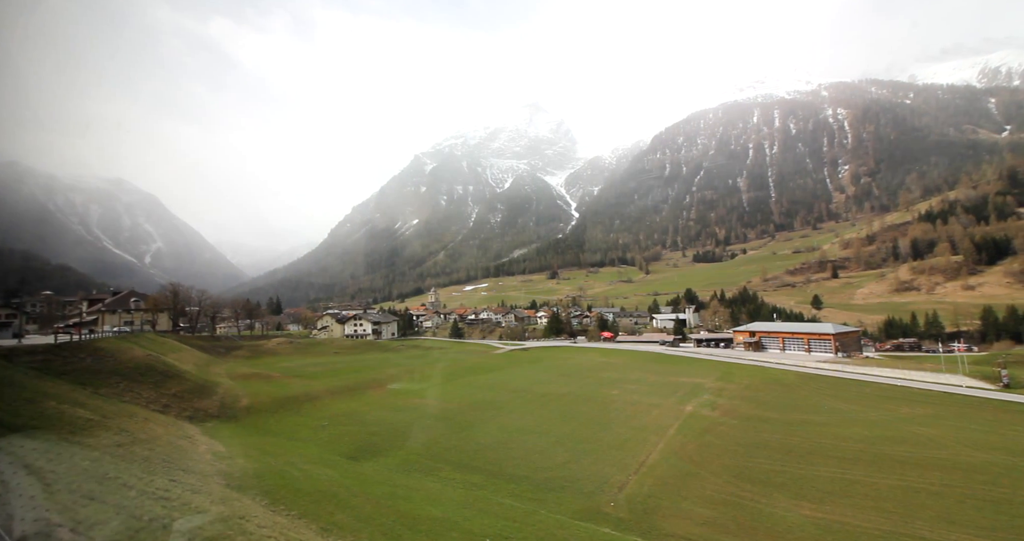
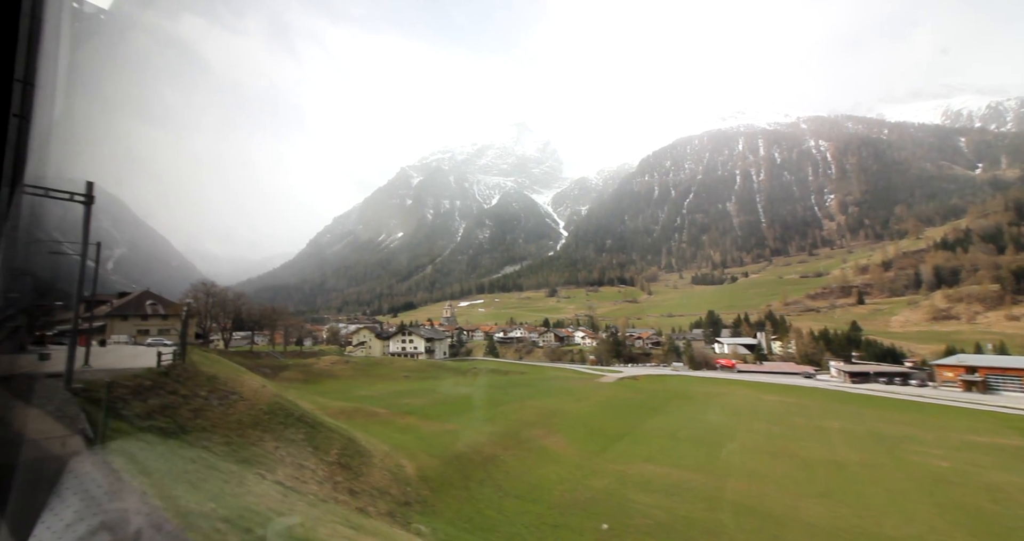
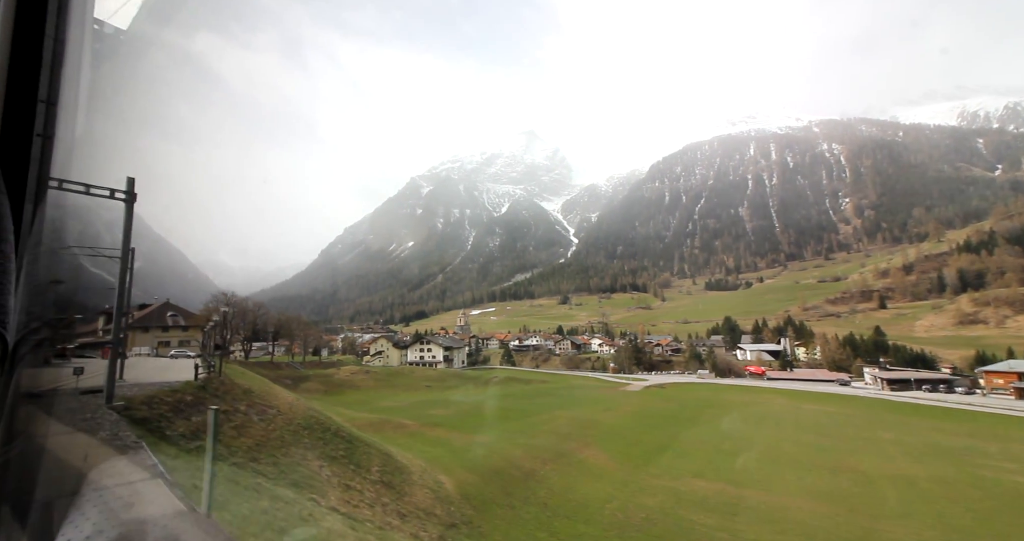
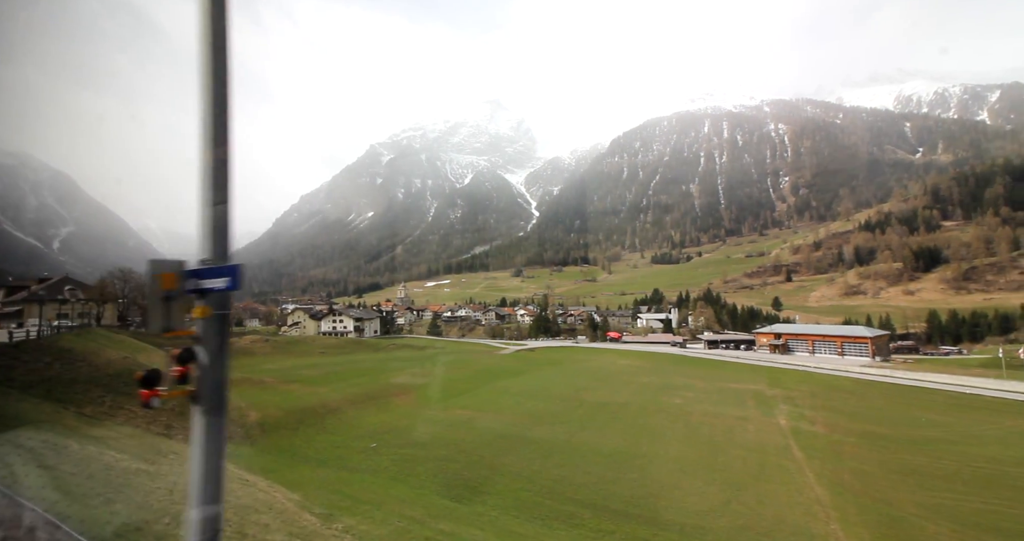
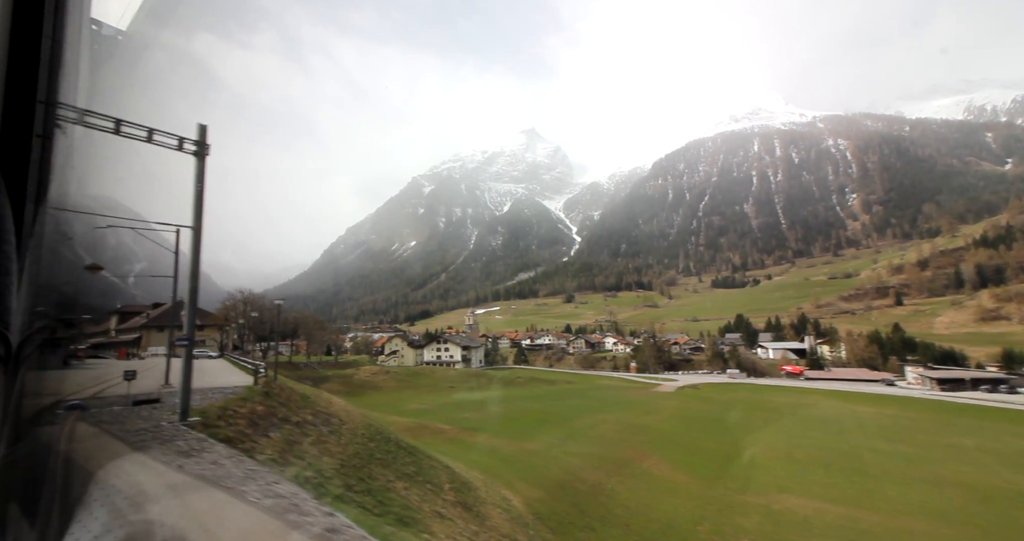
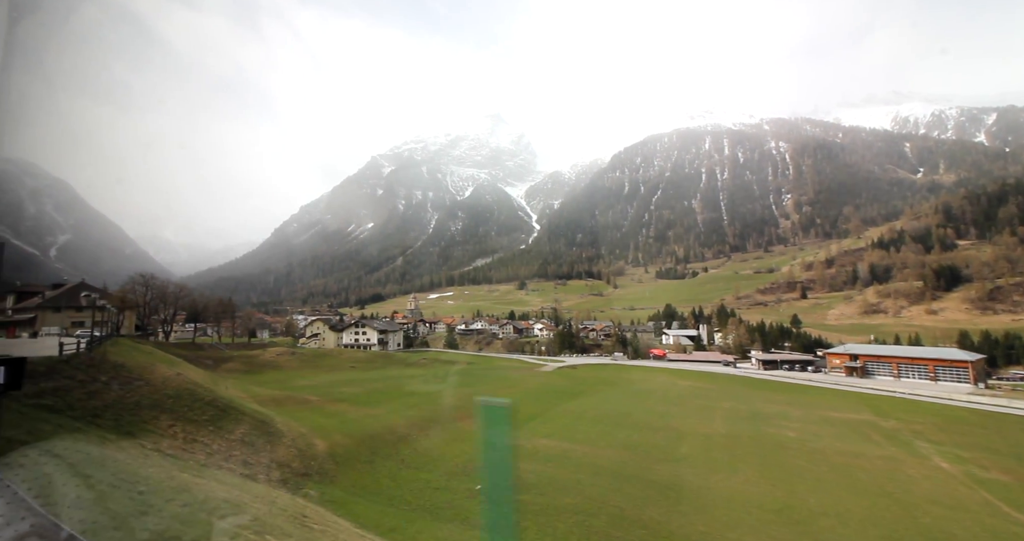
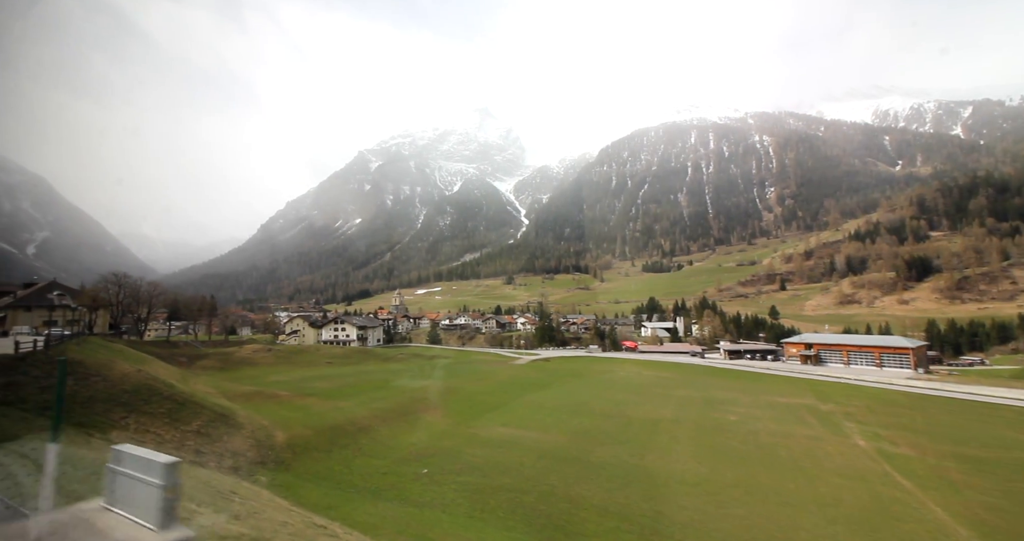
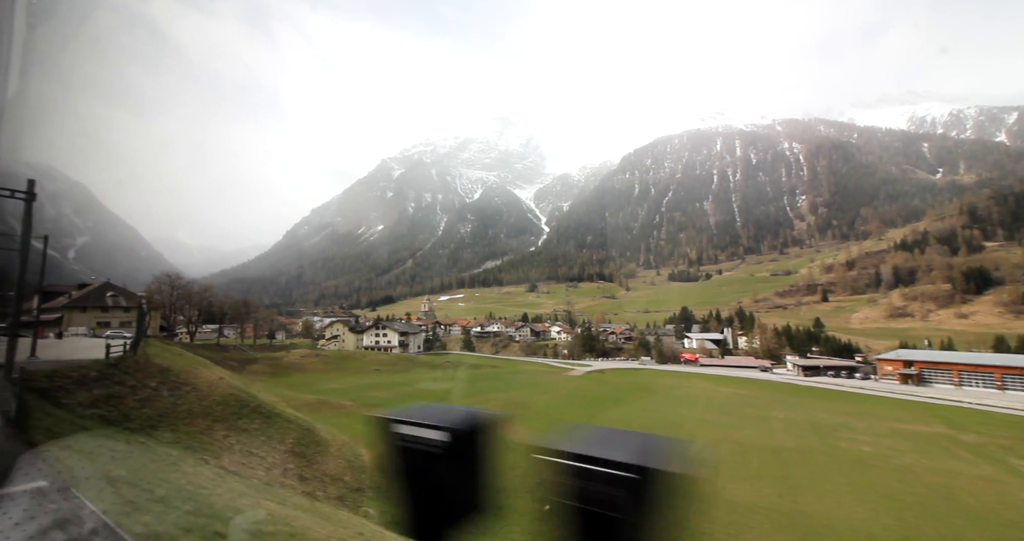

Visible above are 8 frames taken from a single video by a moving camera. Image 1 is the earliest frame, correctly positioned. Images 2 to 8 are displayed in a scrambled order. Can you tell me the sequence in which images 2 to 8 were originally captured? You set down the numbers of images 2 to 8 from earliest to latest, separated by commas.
4, 7, 6, 8, 2, 3, 5
